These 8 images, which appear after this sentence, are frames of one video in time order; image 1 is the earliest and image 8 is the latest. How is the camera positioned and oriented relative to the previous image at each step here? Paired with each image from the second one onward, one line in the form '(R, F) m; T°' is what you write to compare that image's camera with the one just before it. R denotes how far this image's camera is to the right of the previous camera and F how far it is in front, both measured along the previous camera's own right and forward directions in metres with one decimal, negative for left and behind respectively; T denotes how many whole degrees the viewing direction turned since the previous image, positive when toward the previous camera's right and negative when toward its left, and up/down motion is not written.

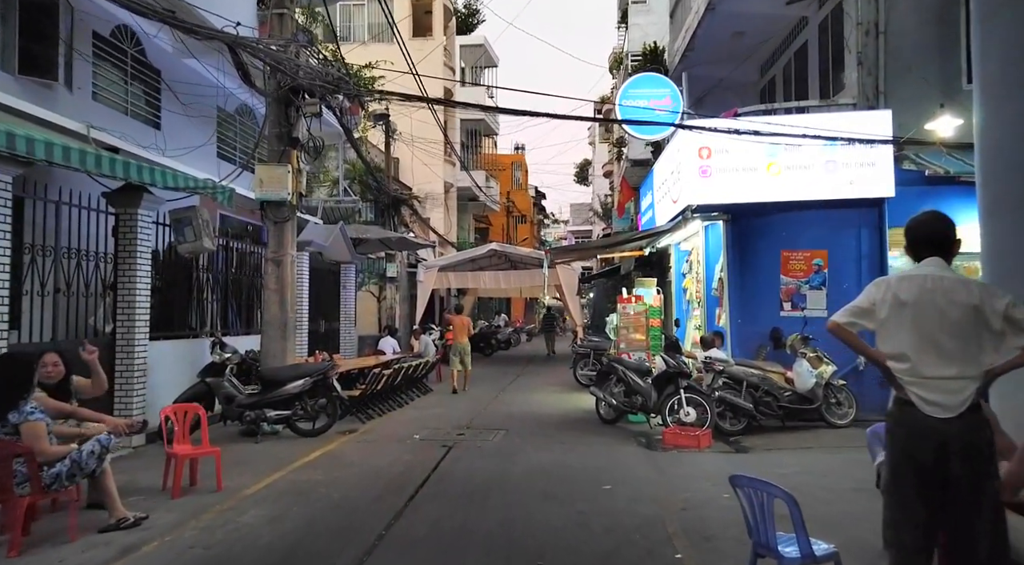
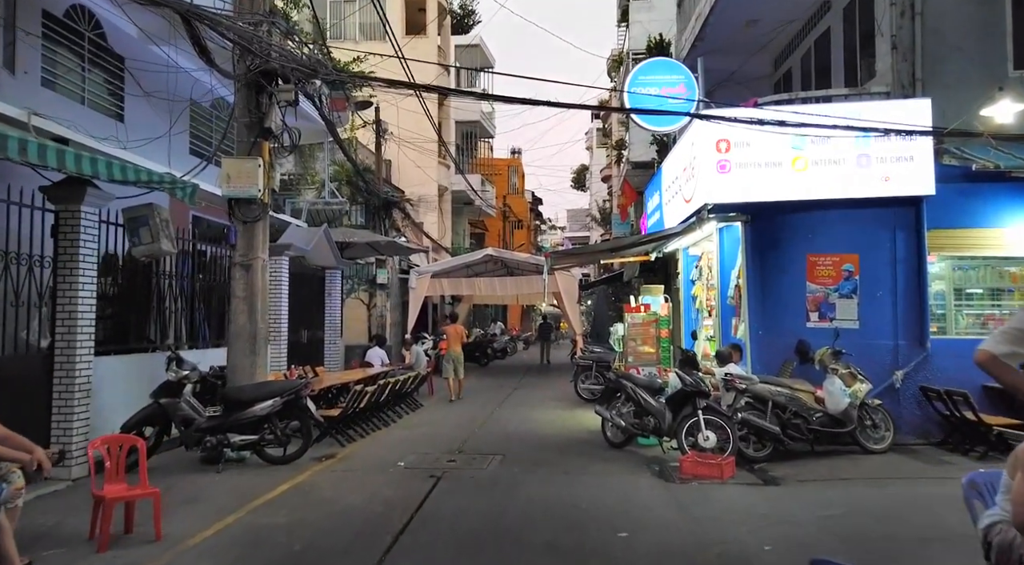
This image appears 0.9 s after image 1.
(0.0, +1.0) m; 0°
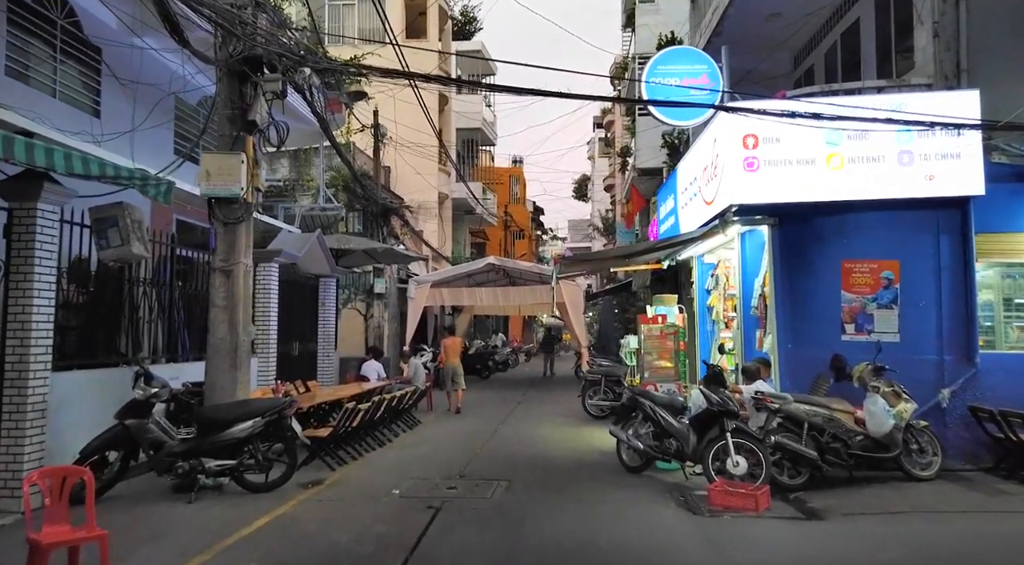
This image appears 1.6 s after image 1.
(-0.1, +0.8) m; 0°
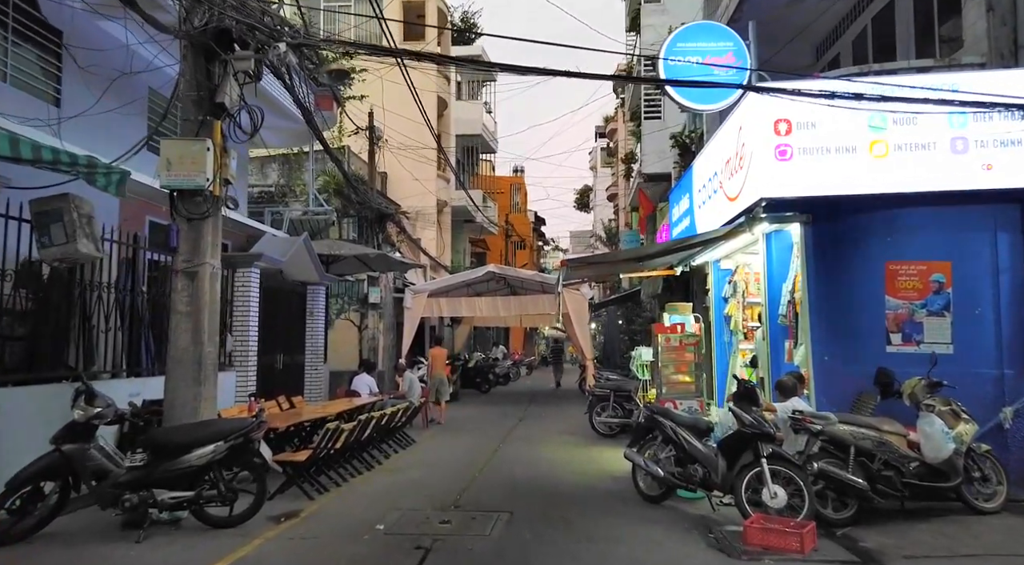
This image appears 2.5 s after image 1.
(0.0, +1.0) m; 0°
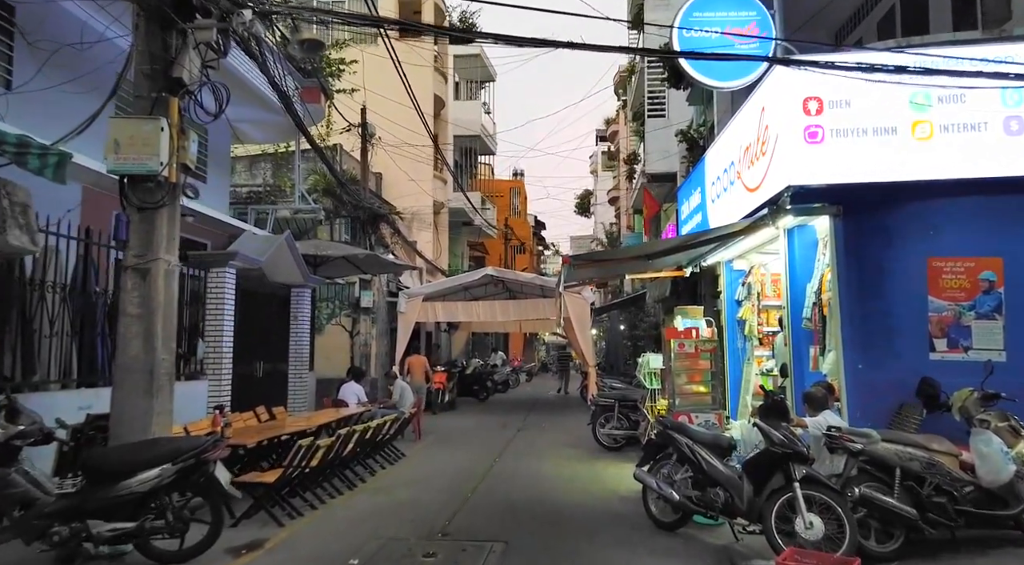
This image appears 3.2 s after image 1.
(0.0, +0.8) m; 0°
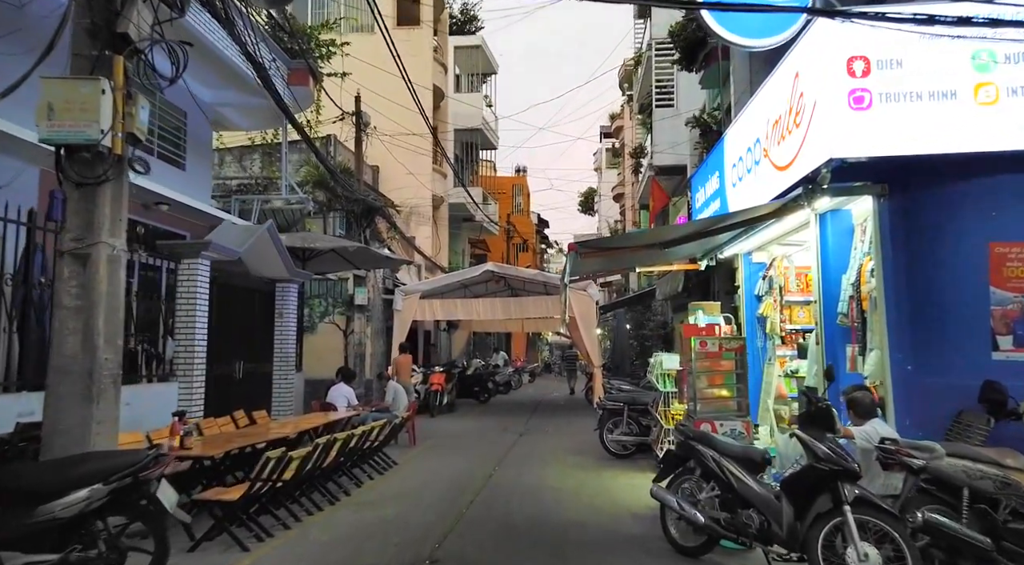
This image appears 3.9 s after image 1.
(0.0, +0.9) m; 0°
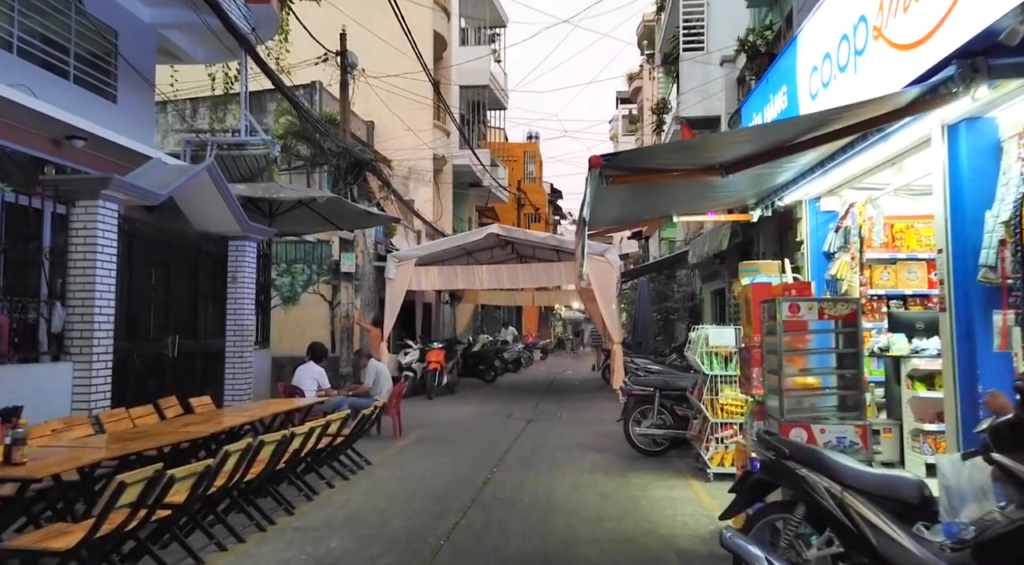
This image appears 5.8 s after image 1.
(+0.1, +2.2) m; -1°
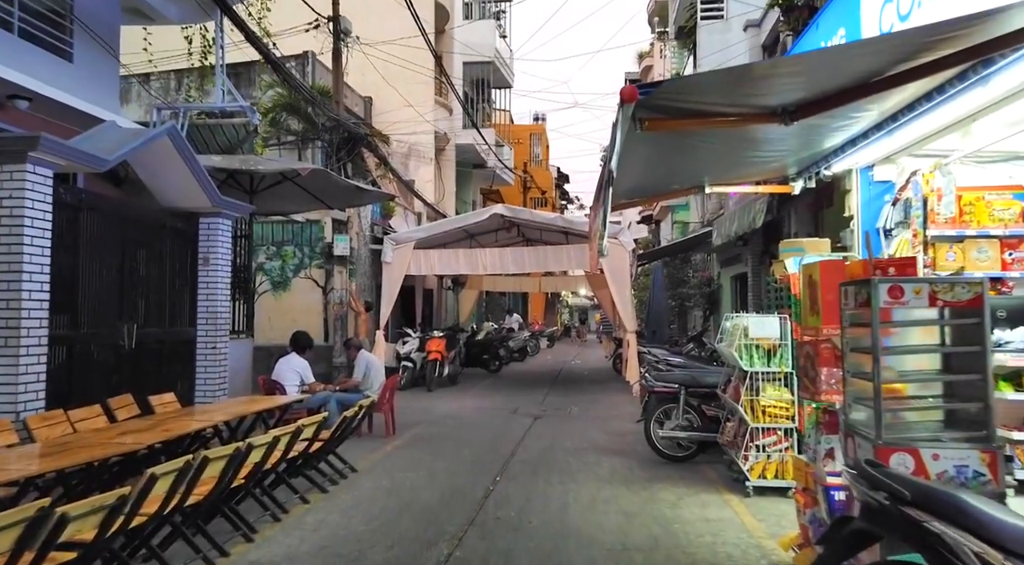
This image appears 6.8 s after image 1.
(0.0, +1.1) m; 0°
